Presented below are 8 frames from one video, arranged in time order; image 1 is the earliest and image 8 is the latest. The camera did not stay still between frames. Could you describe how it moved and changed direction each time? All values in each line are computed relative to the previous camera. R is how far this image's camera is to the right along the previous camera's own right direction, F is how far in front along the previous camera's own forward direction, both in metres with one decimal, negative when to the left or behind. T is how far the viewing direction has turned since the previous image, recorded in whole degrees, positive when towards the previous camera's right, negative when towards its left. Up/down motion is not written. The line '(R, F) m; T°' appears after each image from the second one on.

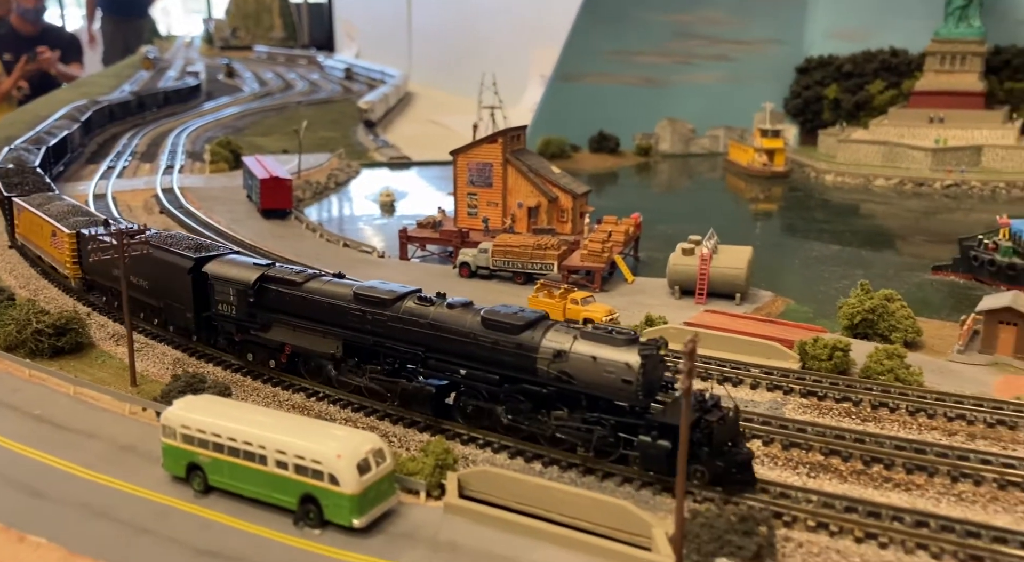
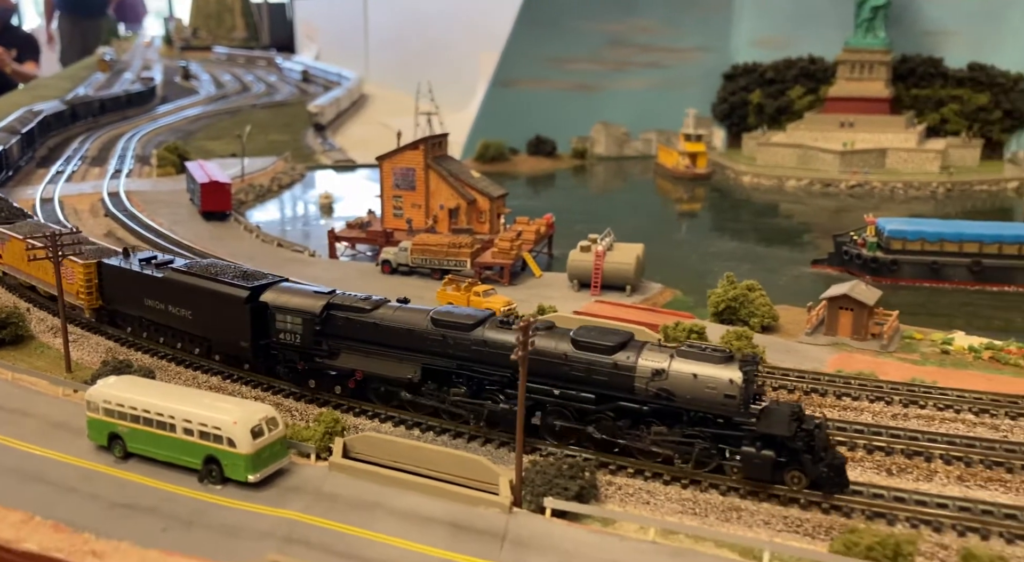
(+1.8, -2.4) m; +2°
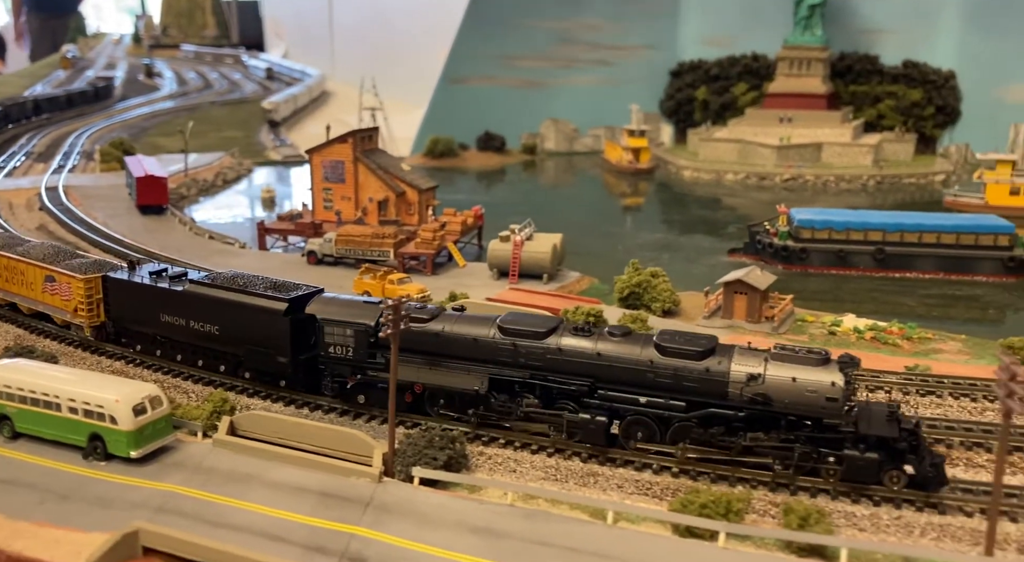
(+1.9, -0.7) m; +2°
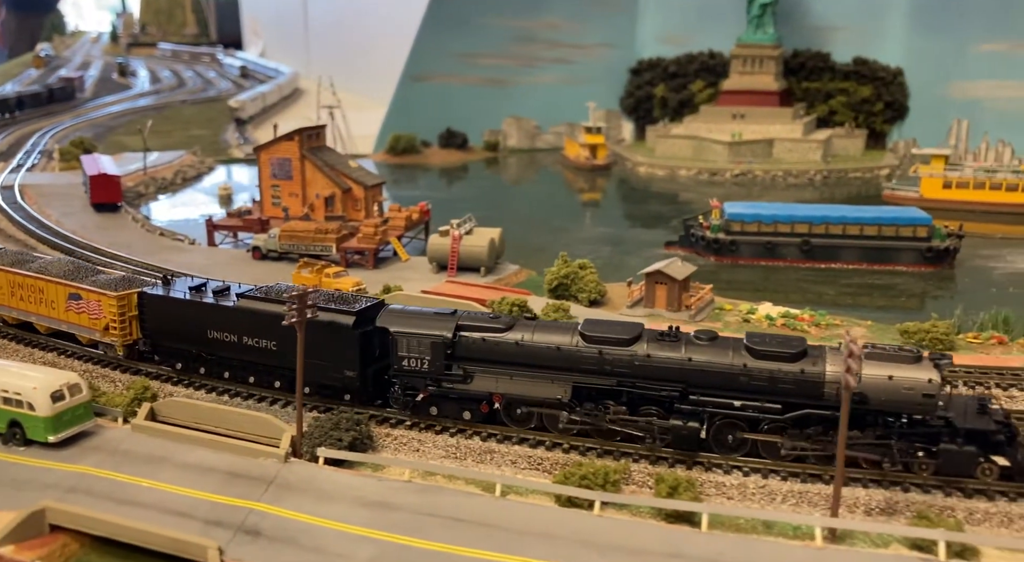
(+1.6, -0.9) m; +1°
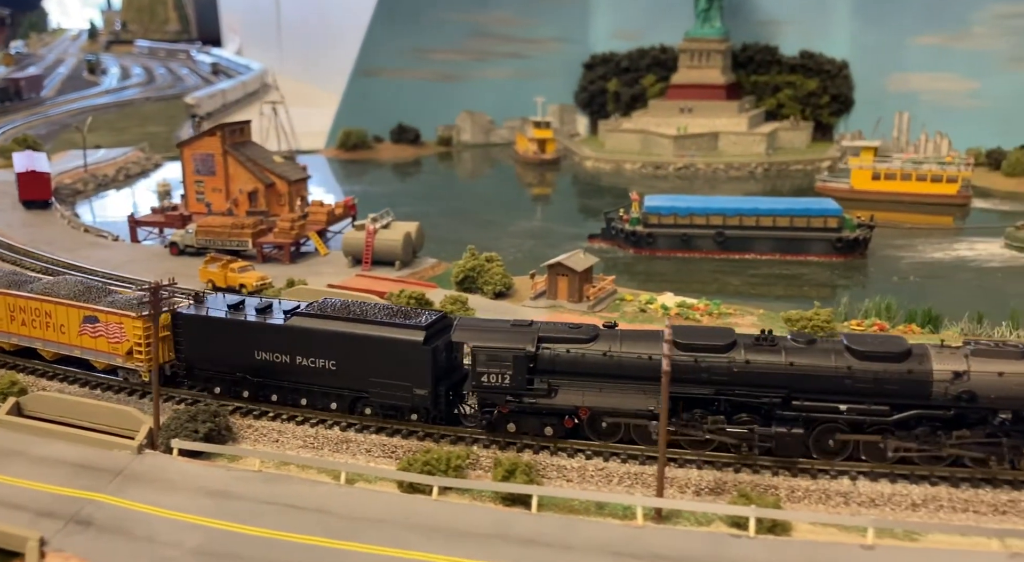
(+2.6, -0.2) m; +1°
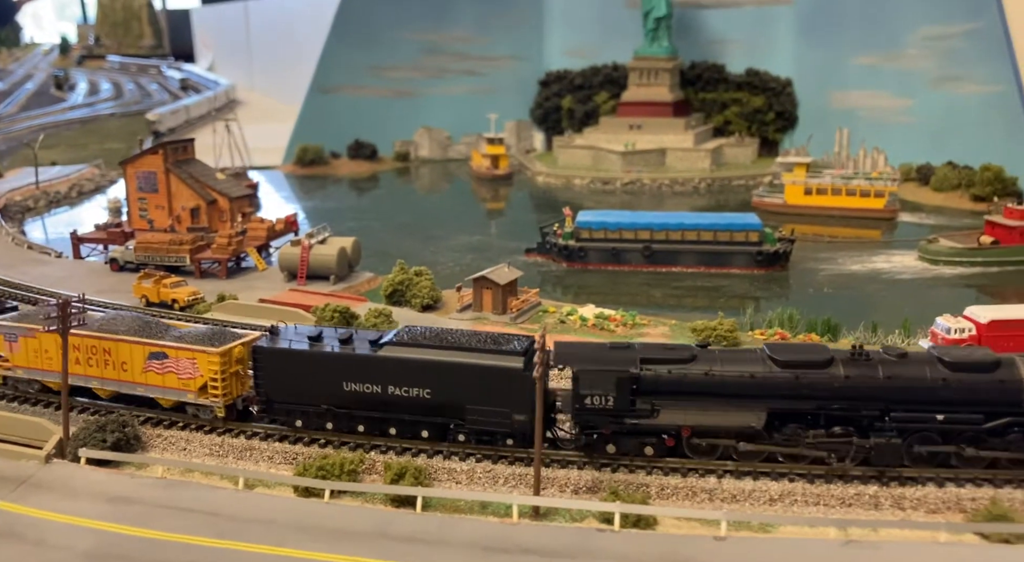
(+1.7, -0.9) m; +1°
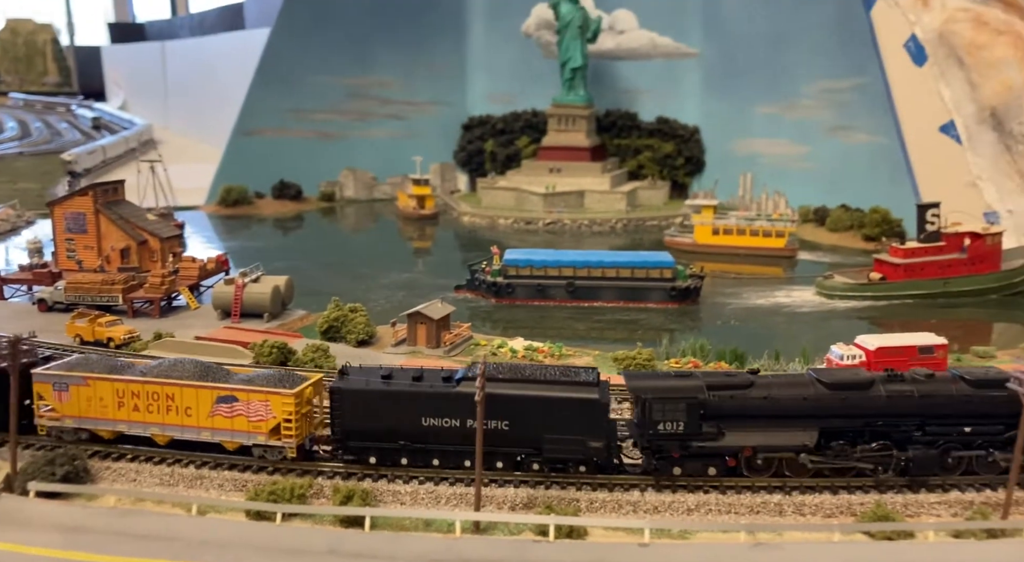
(-0.4, -1.4) m; +6°
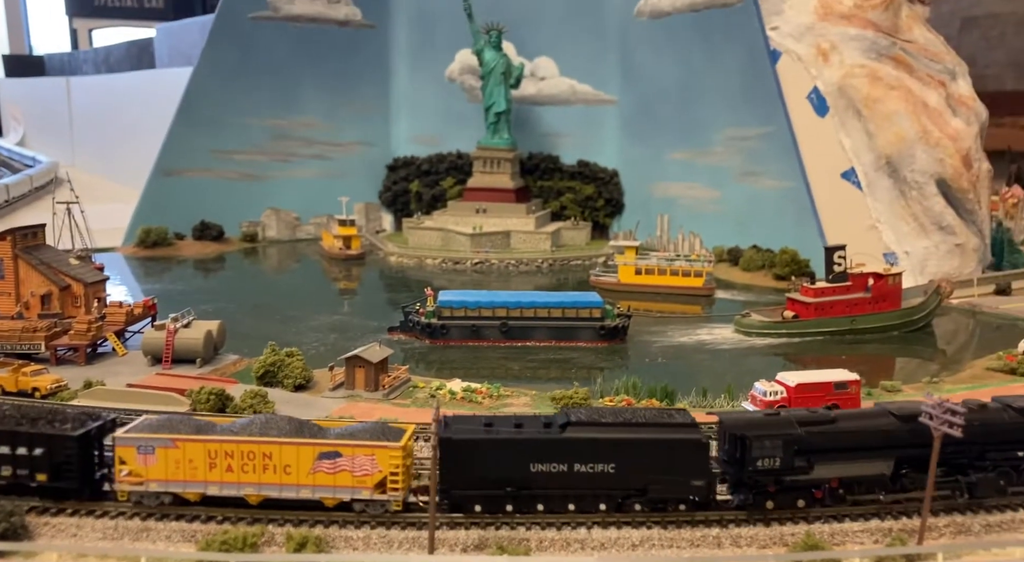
(-0.7, -0.7) m; +6°
